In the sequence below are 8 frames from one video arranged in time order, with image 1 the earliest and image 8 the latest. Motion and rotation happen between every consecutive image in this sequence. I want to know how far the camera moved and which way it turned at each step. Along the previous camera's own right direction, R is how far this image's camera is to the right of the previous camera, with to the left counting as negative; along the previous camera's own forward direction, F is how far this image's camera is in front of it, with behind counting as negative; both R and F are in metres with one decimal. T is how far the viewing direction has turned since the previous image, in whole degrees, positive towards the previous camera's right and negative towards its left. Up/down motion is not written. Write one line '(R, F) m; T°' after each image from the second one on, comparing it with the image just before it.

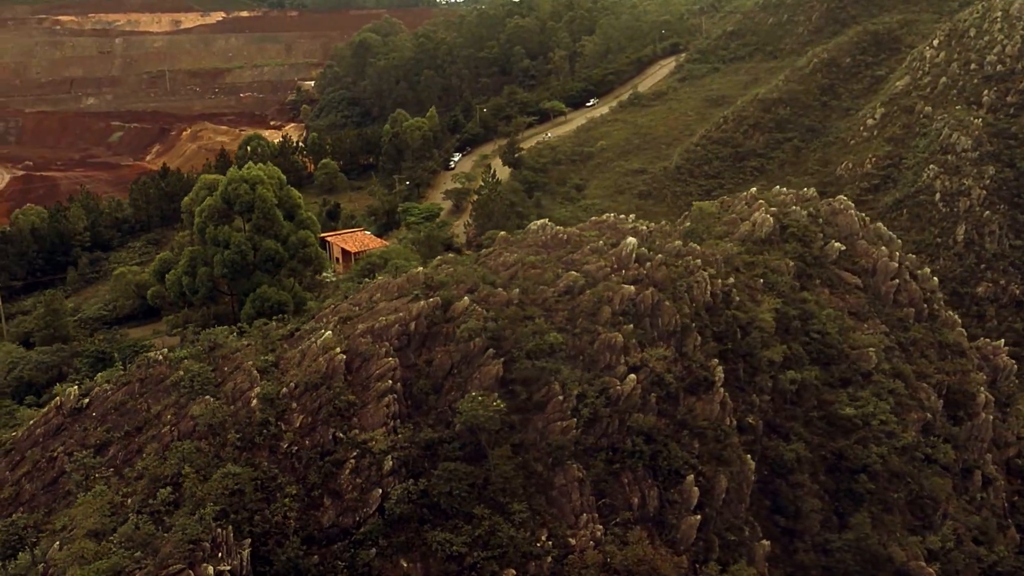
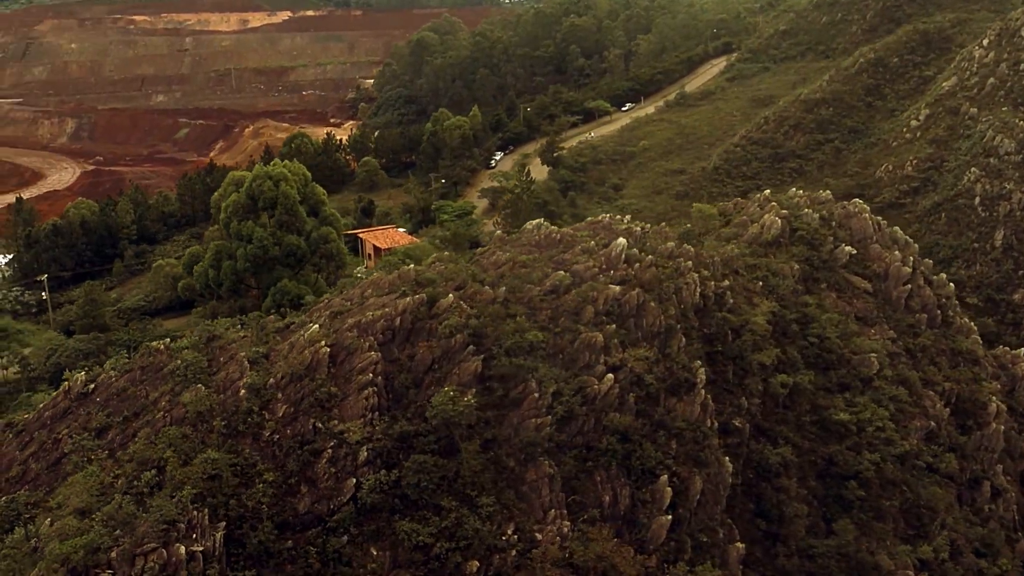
(+1.3, -0.2) m; -4°
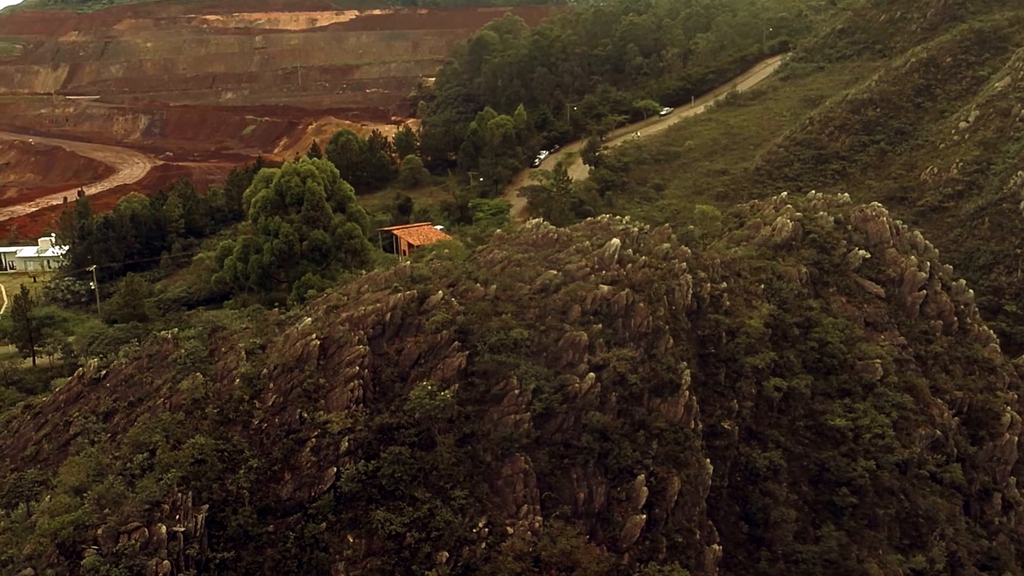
(+1.3, -0.2) m; -4°
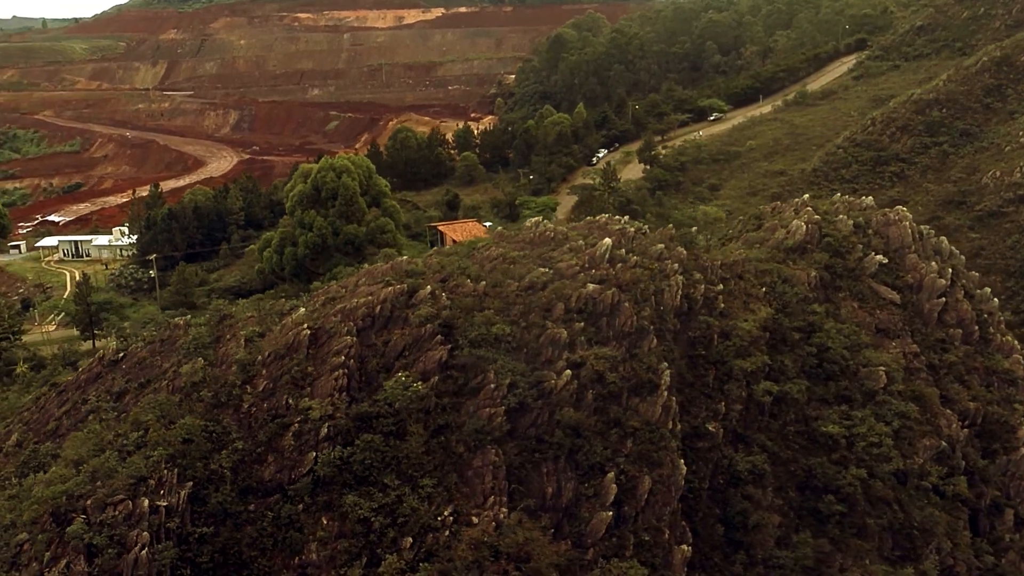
(+1.7, -0.2) m; -5°
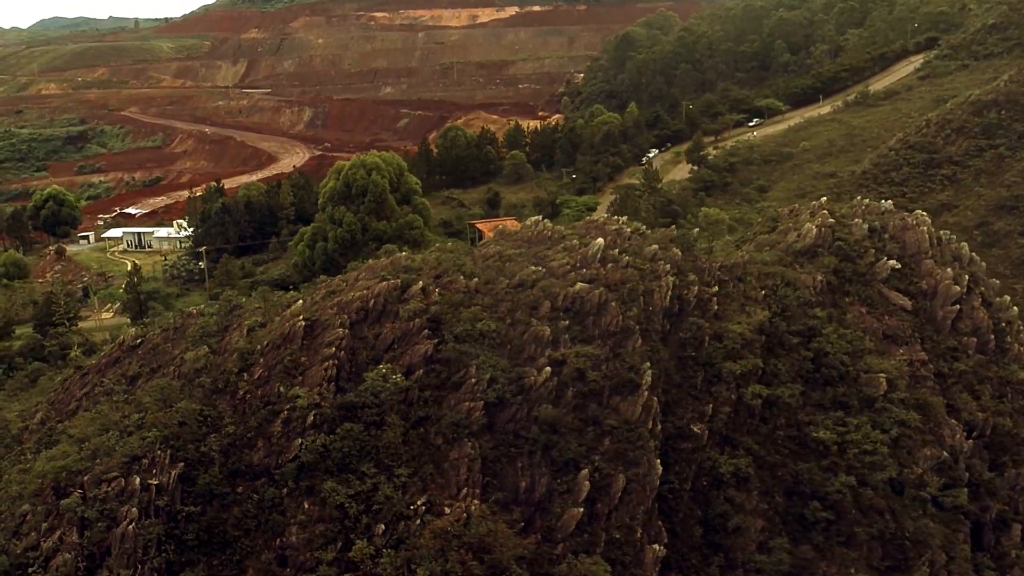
(+1.5, -0.2) m; -5°
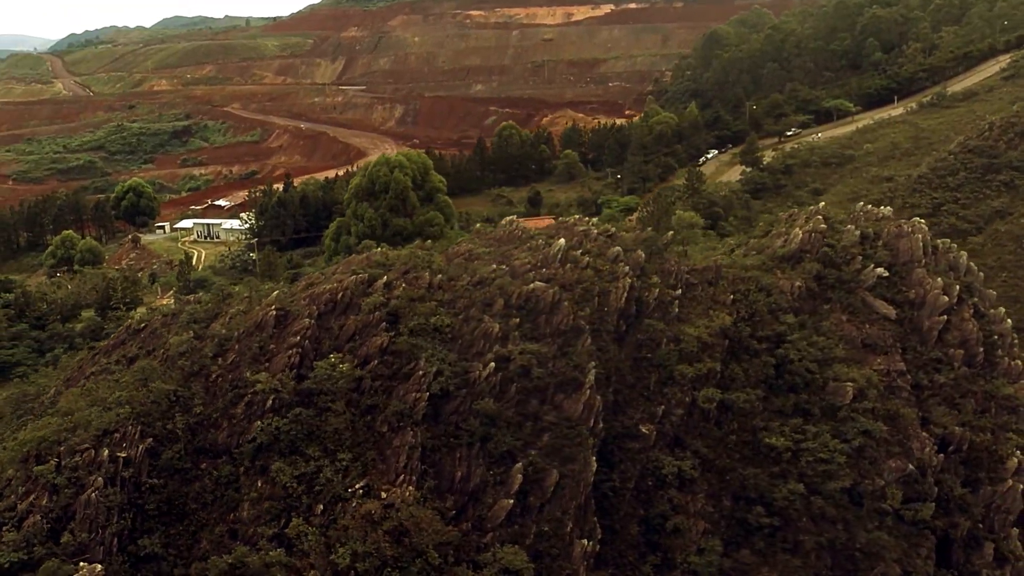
(+2.6, -0.3) m; -6°
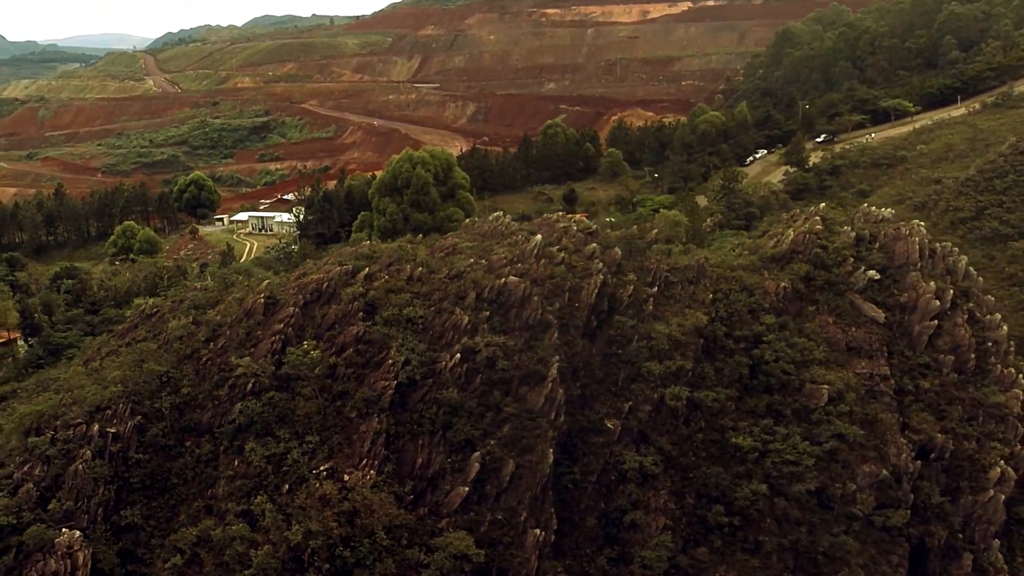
(+1.9, -0.3) m; -5°
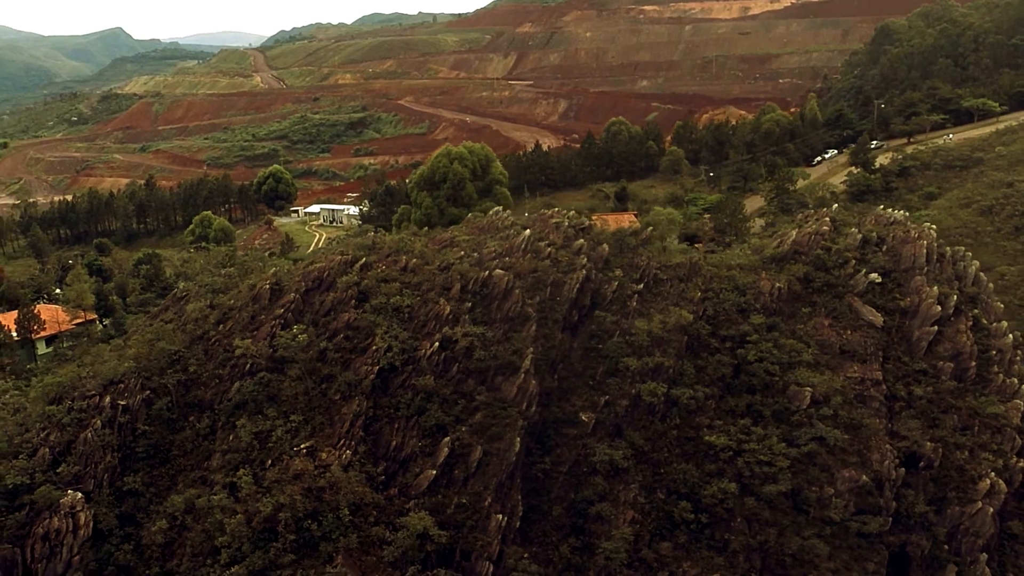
(+2.2, -0.3) m; -6°
